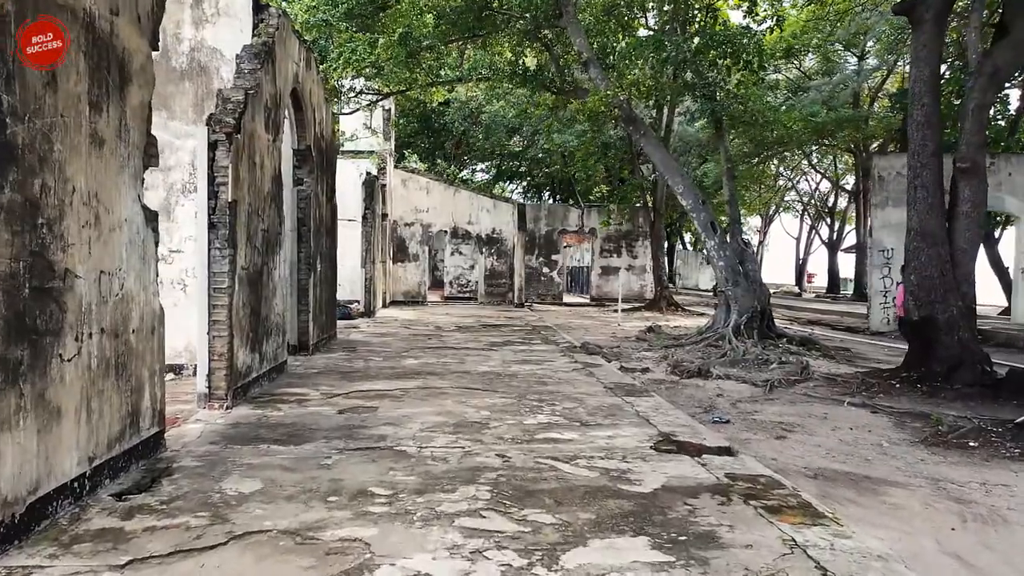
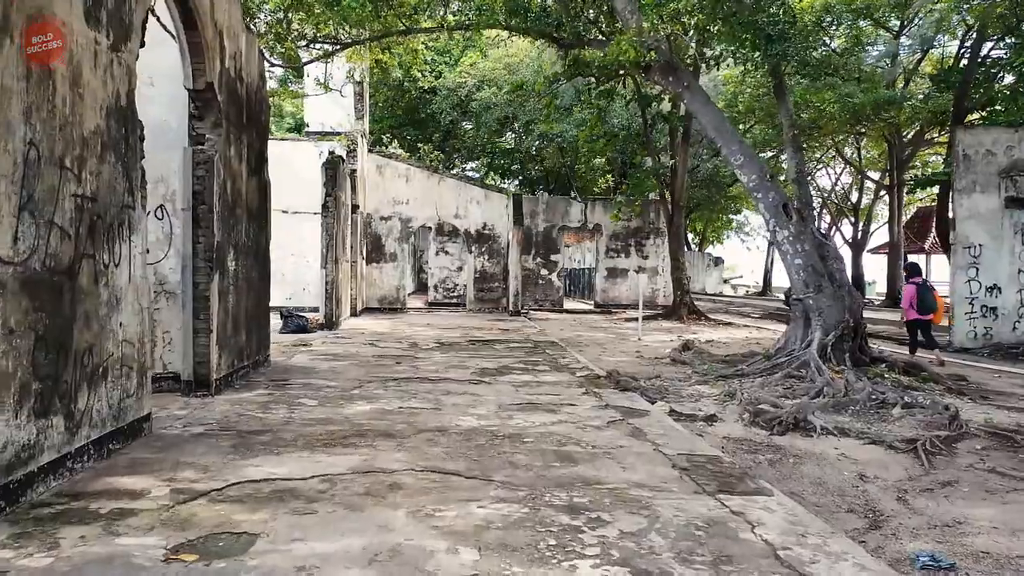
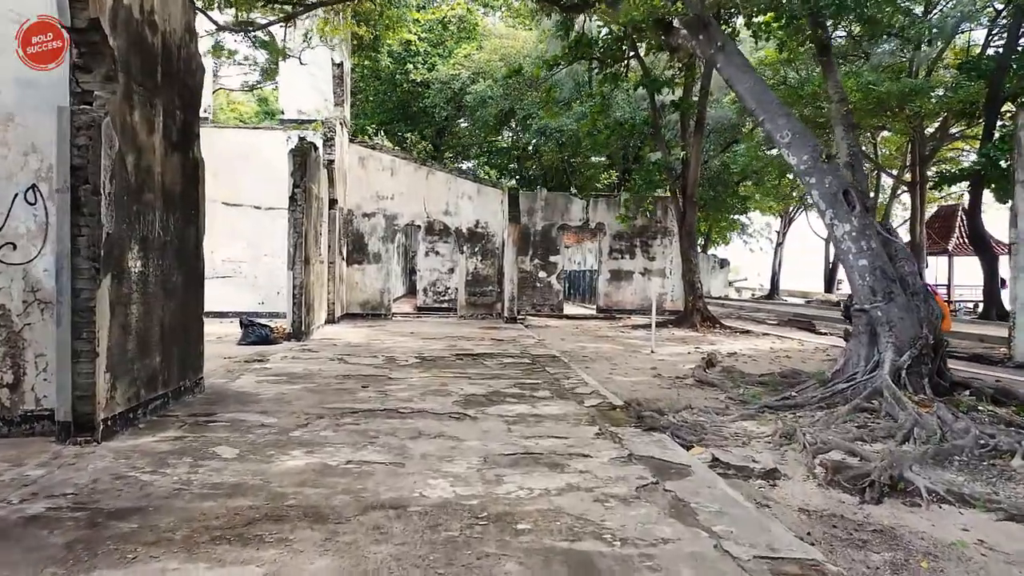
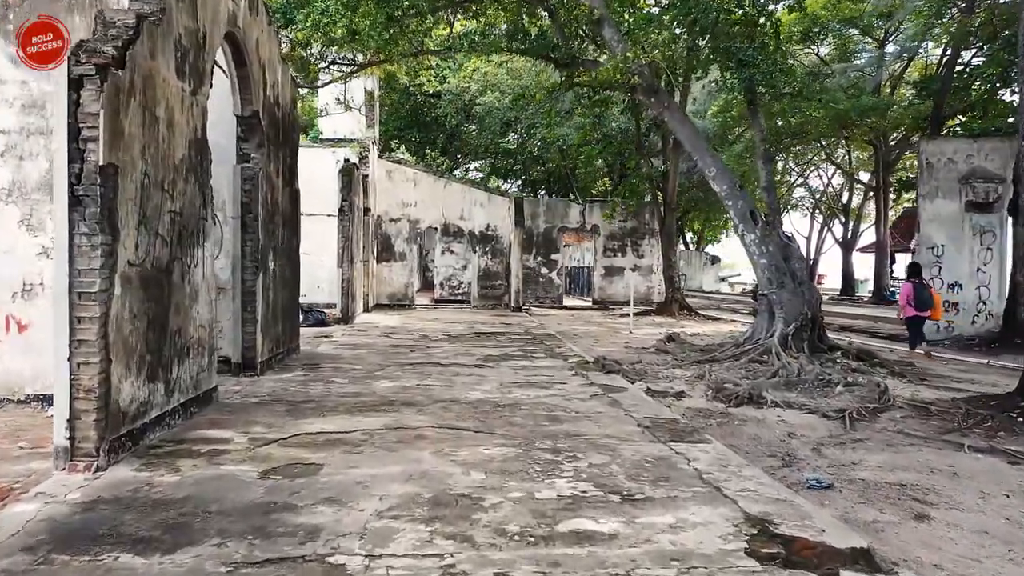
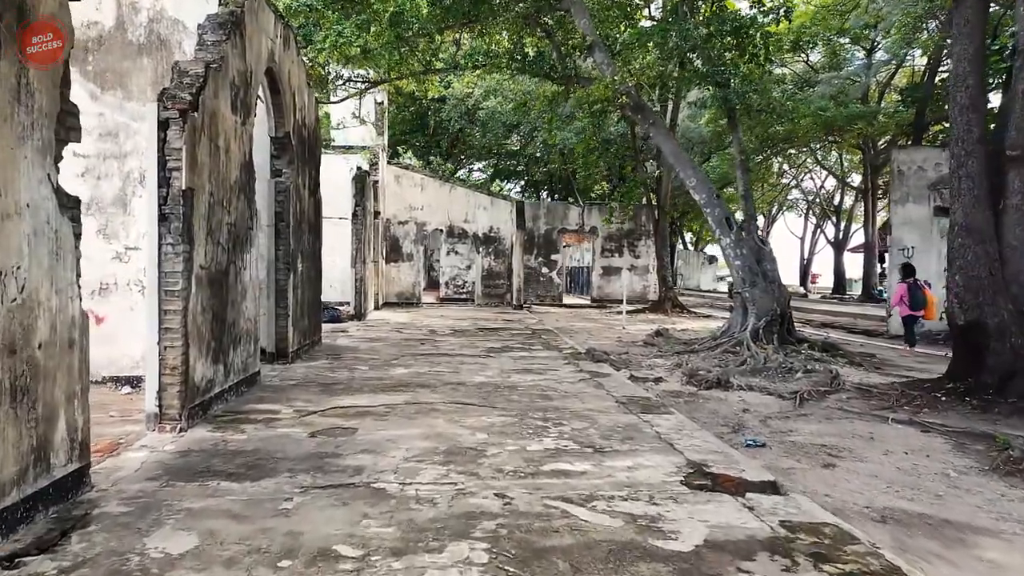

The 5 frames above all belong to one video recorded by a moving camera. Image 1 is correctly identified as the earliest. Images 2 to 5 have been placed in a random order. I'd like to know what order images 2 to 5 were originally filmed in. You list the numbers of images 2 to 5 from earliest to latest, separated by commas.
5, 4, 2, 3
